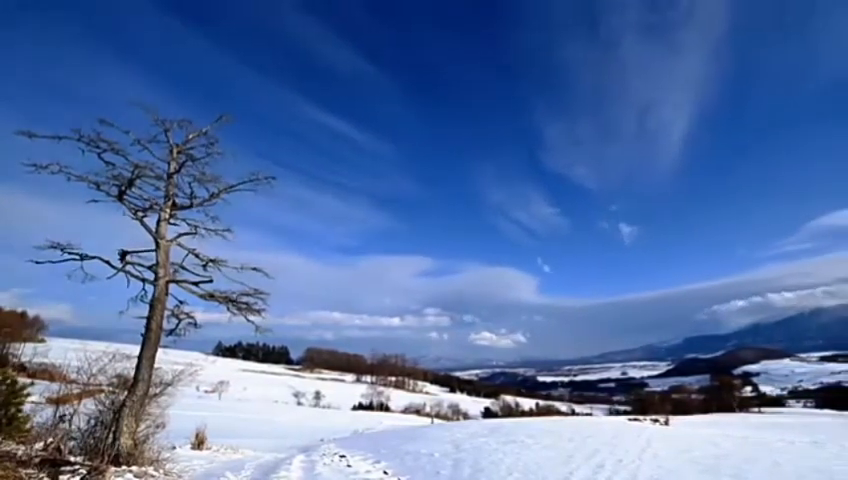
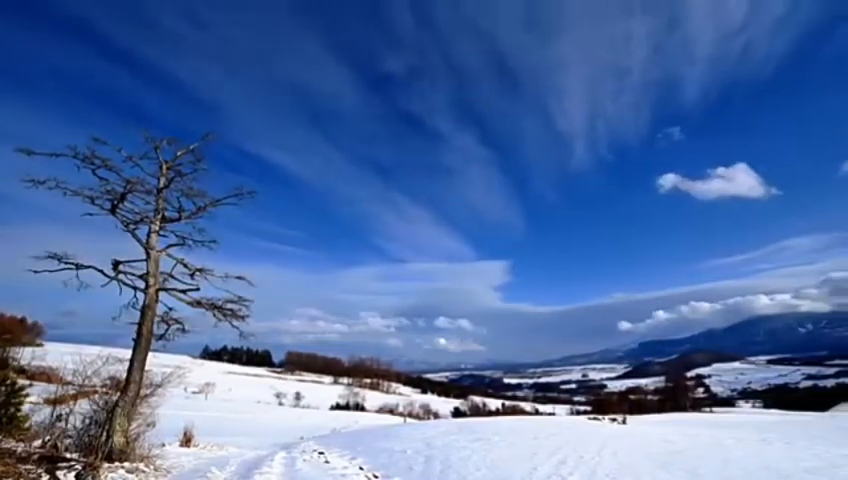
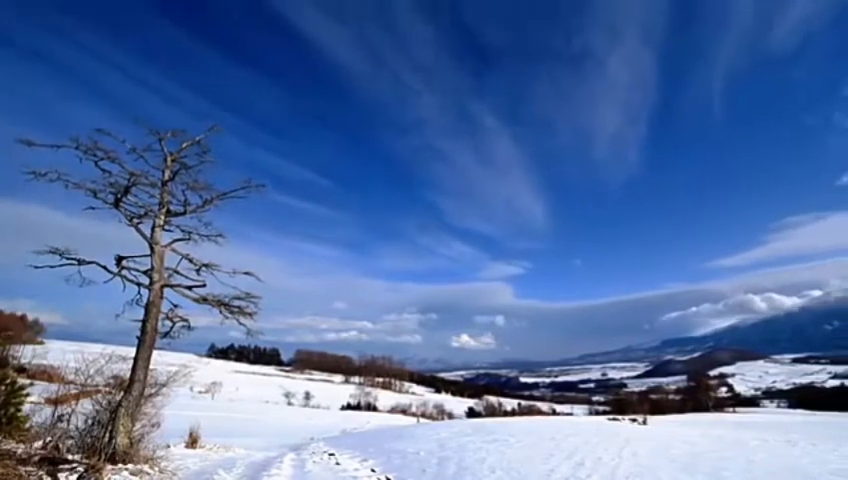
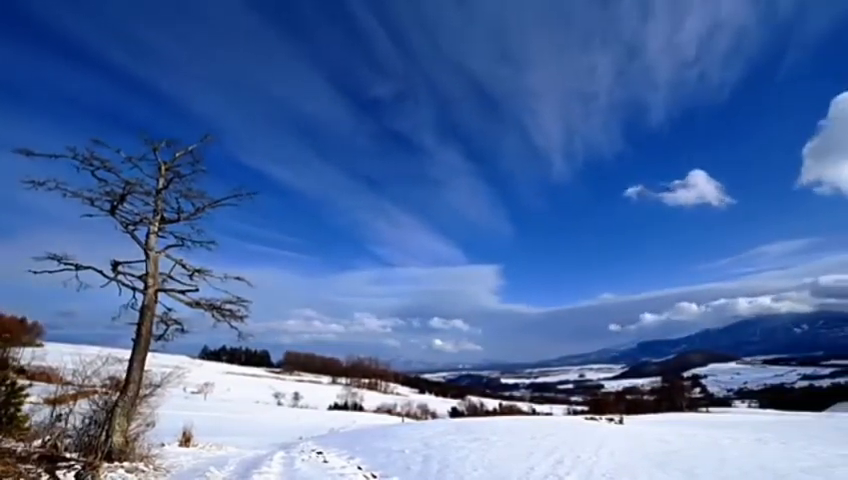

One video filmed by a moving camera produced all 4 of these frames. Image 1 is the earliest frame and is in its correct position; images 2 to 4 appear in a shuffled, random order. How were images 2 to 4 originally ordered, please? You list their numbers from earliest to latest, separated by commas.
3, 2, 4
